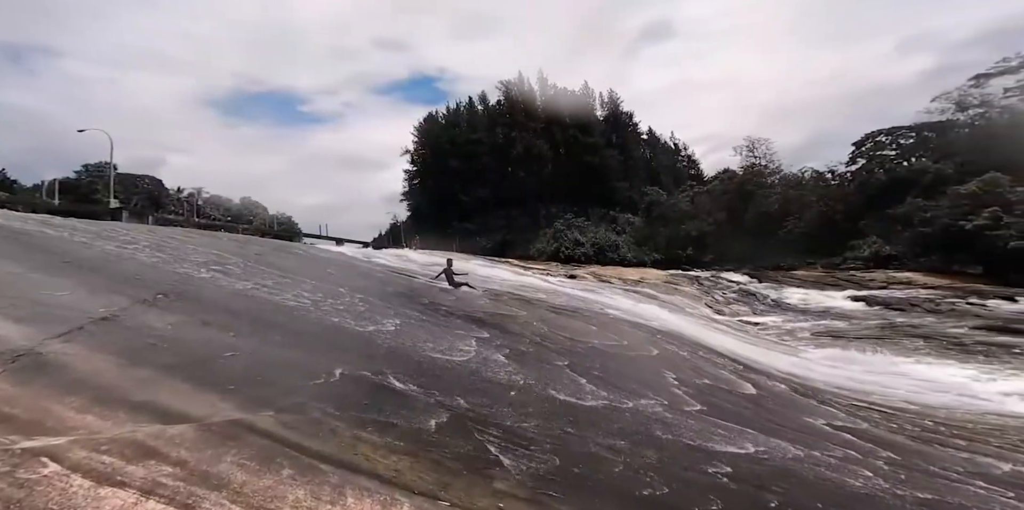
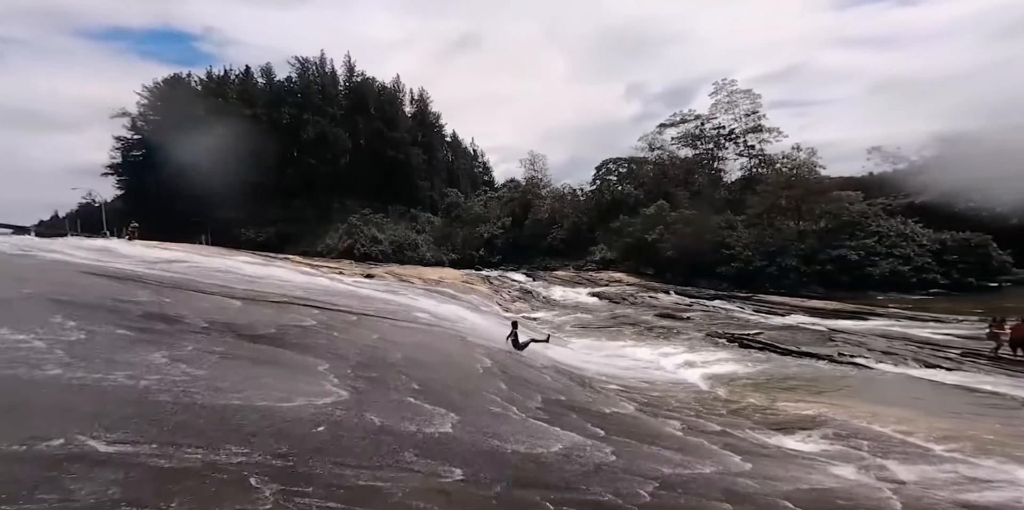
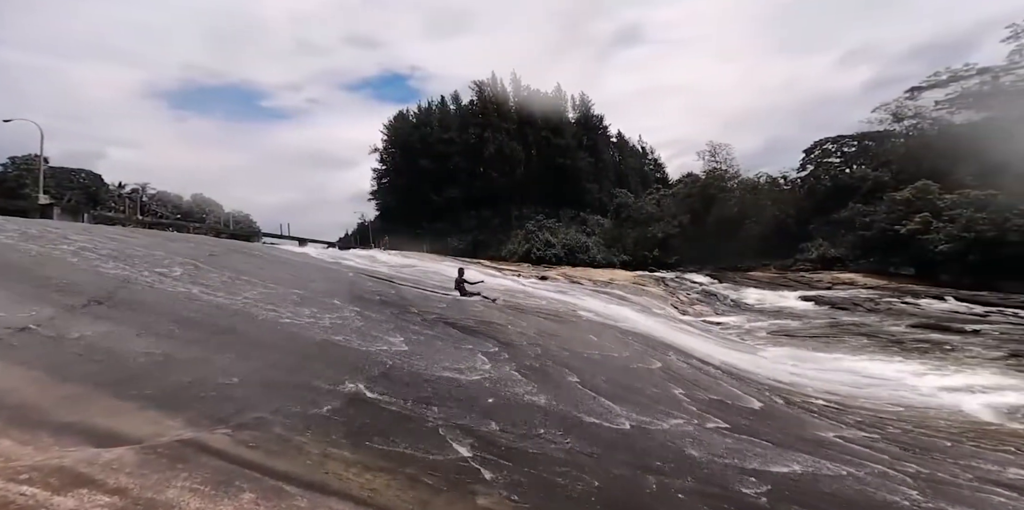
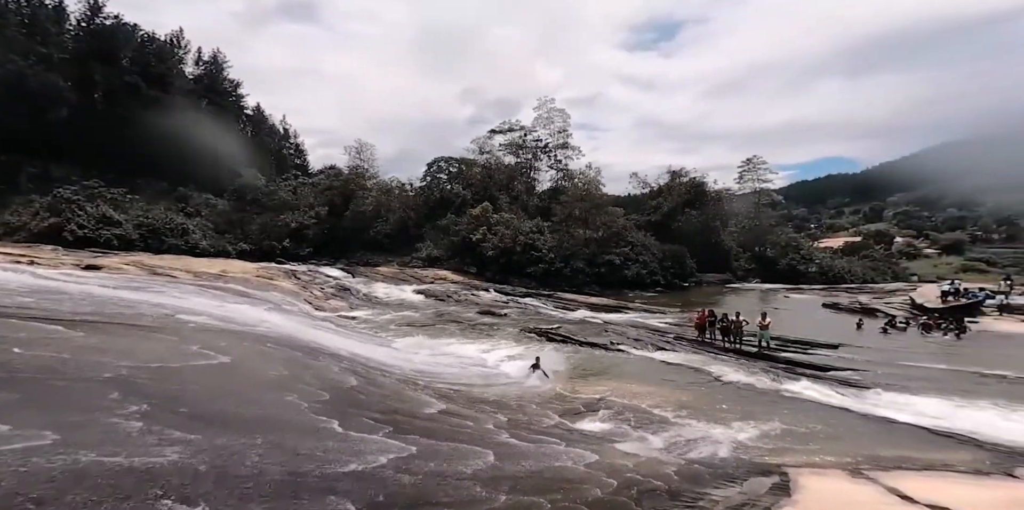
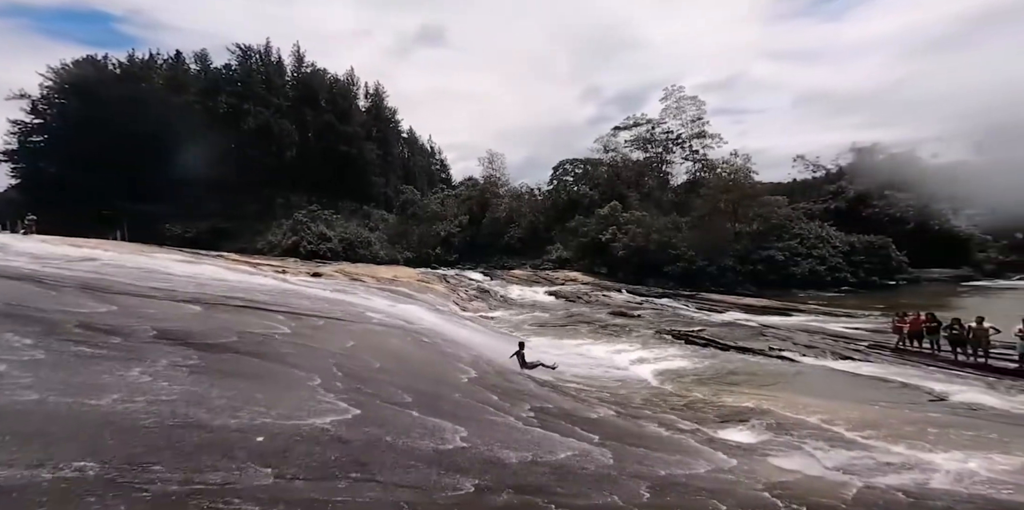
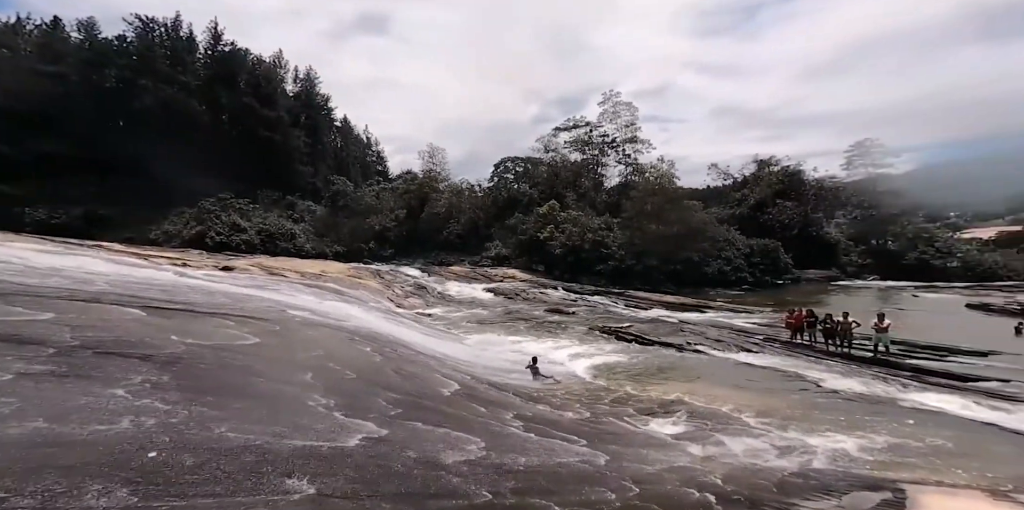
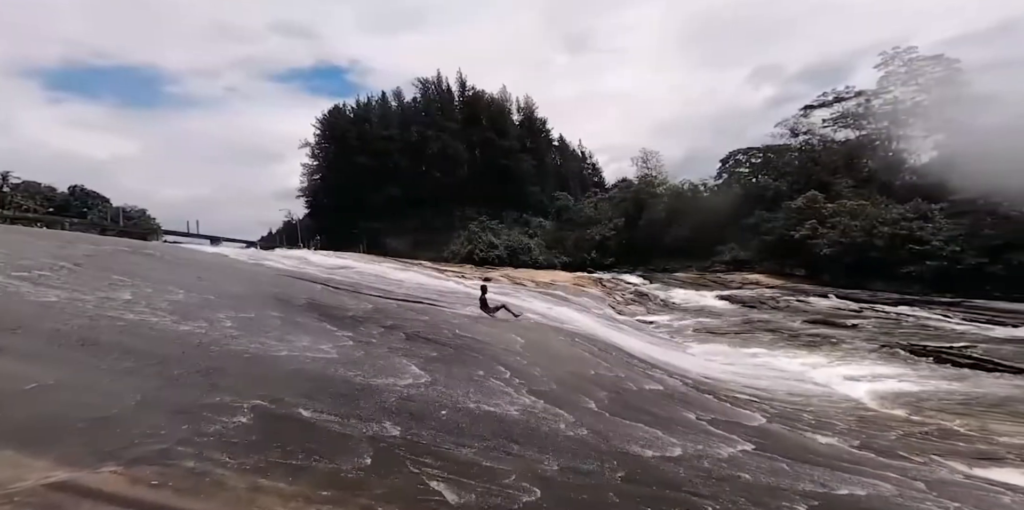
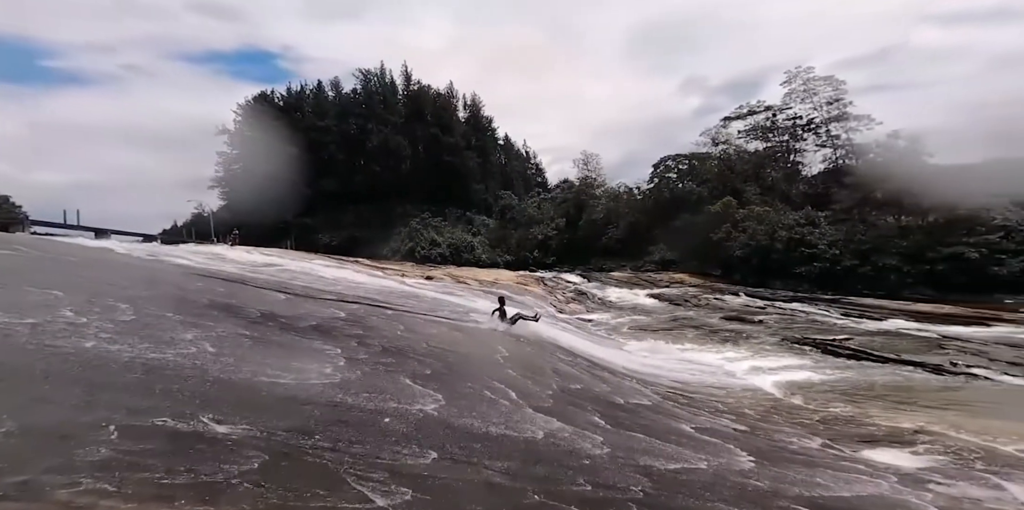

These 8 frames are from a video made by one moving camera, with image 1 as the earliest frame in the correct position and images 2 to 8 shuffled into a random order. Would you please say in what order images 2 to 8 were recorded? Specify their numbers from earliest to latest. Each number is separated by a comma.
3, 7, 8, 2, 5, 6, 4
